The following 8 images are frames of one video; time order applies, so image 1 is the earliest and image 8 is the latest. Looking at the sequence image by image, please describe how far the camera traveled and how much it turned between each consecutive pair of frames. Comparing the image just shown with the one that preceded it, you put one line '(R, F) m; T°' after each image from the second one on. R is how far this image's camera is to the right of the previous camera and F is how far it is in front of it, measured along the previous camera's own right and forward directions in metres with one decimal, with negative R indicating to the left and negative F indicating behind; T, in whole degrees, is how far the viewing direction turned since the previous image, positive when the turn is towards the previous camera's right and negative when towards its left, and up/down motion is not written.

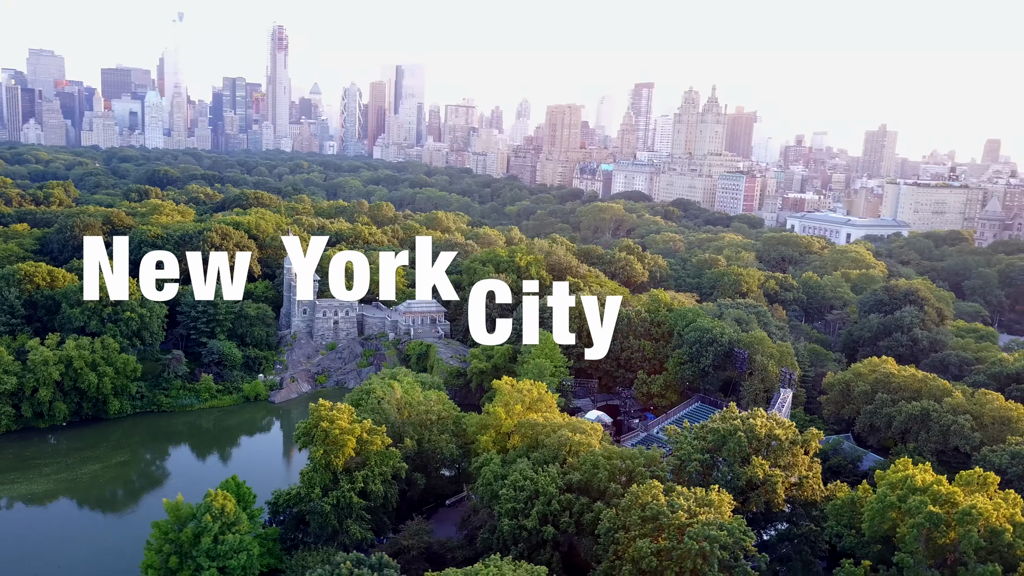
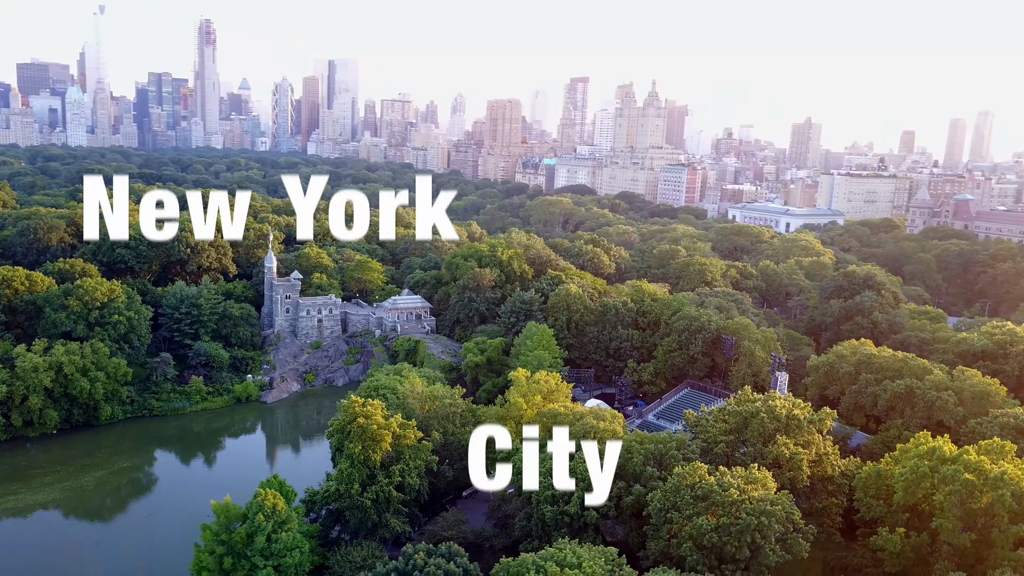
(-3.7, -0.5) m; +5°
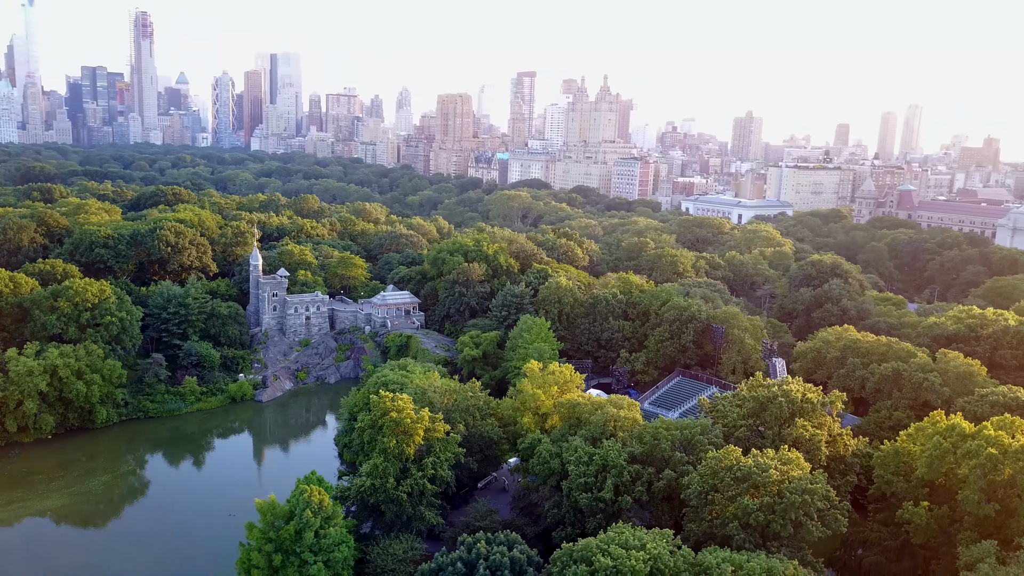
(-3.2, -0.4) m; +4°
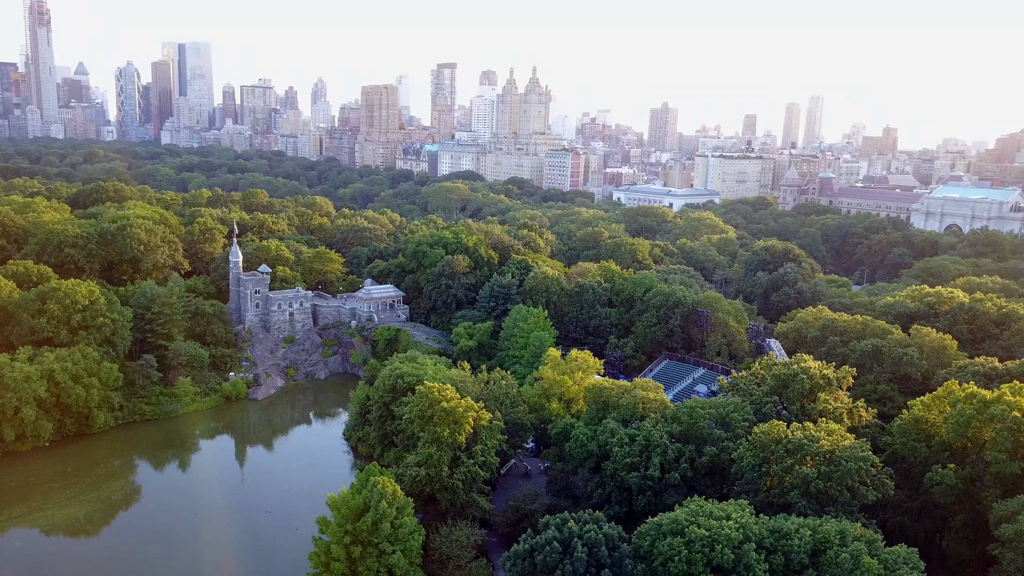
(-5.0, -0.5) m; +6°
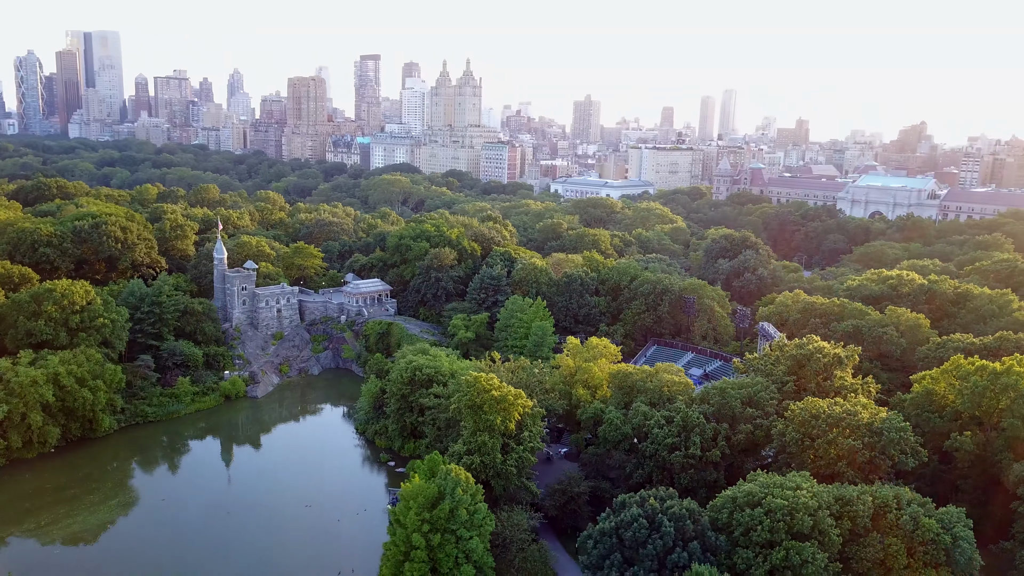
(-4.9, -0.5) m; +6°
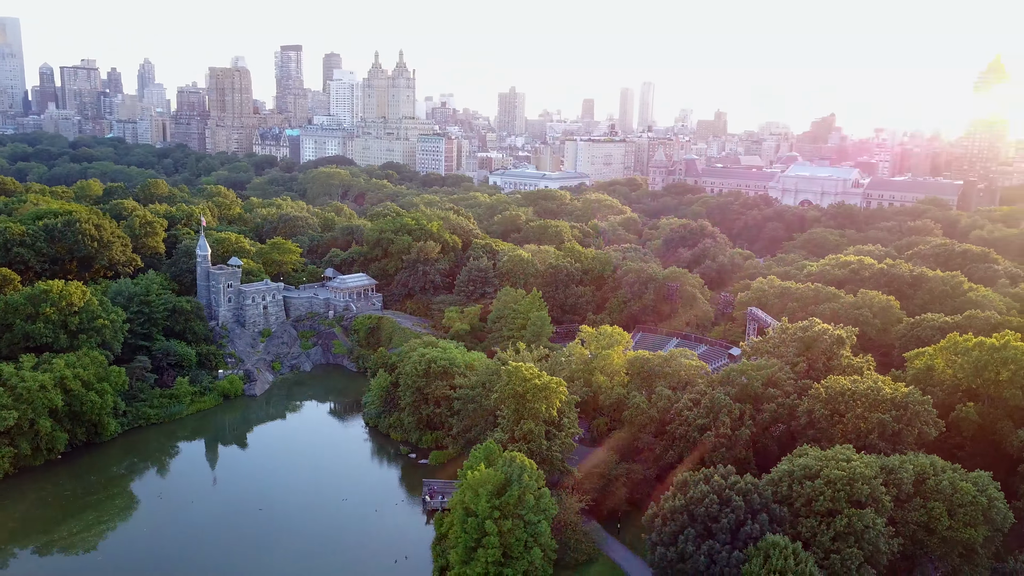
(-4.8, -0.5) m; +6°
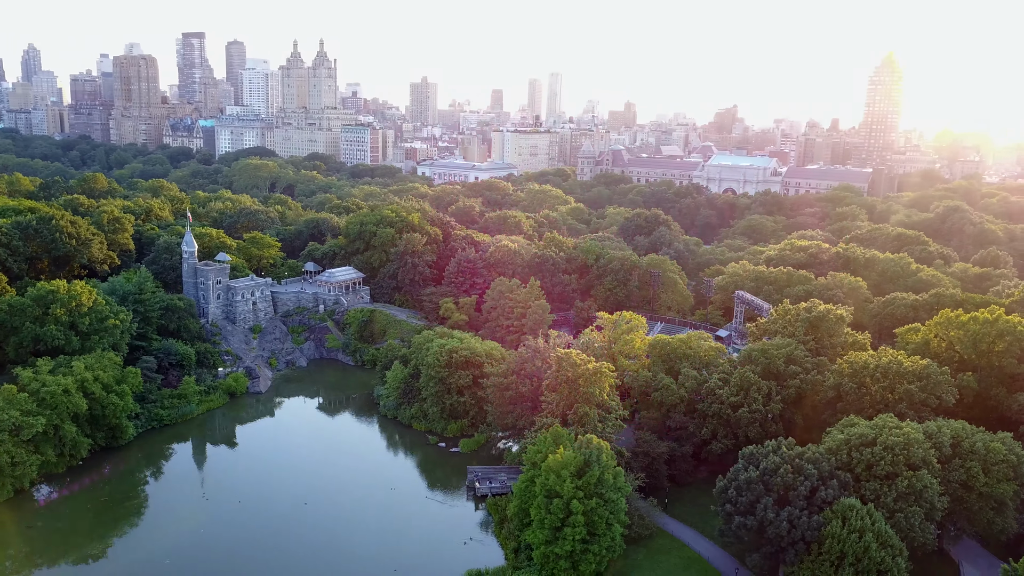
(-5.9, -0.5) m; +7°
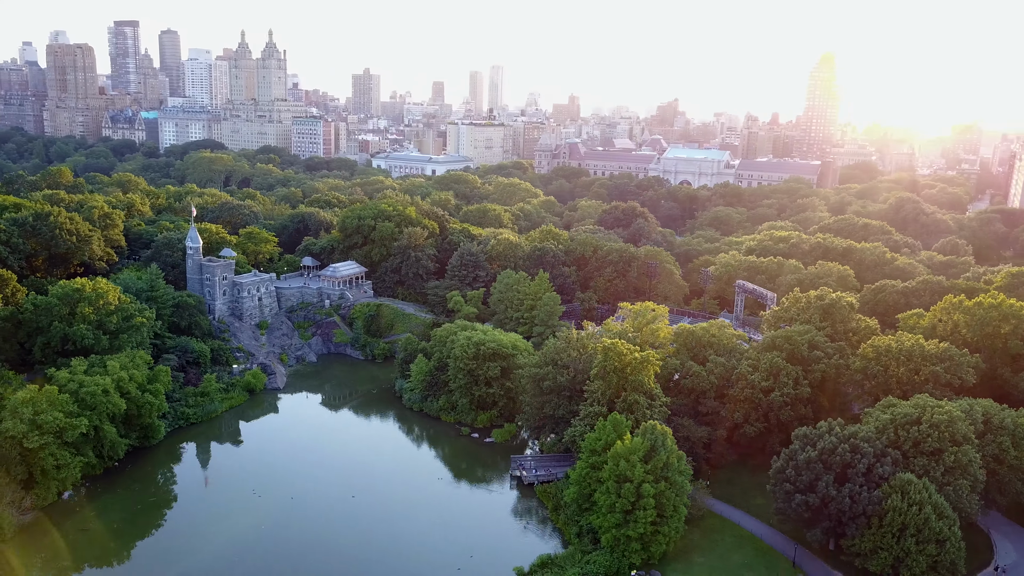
(-4.7, -0.4) m; +4°
